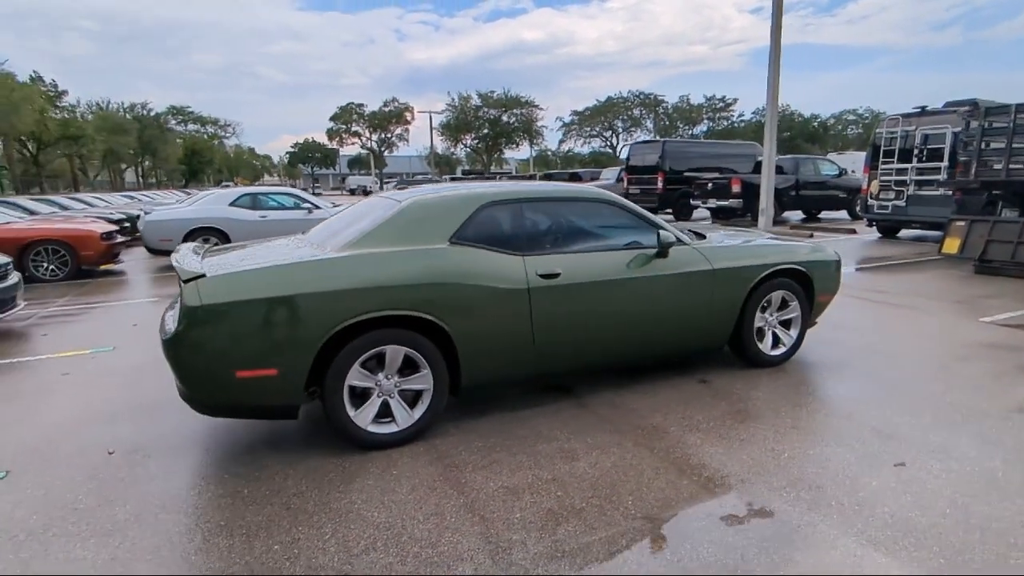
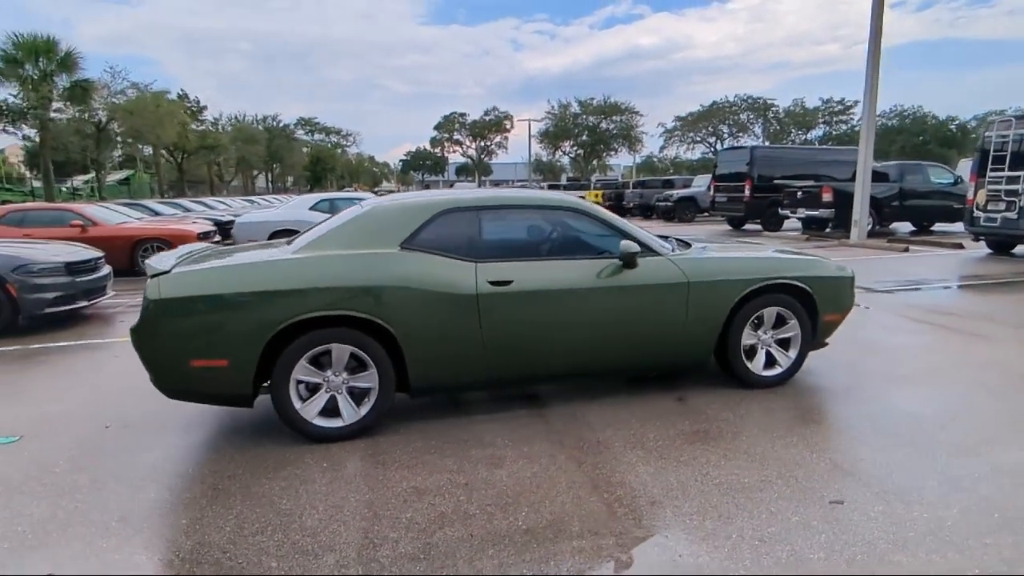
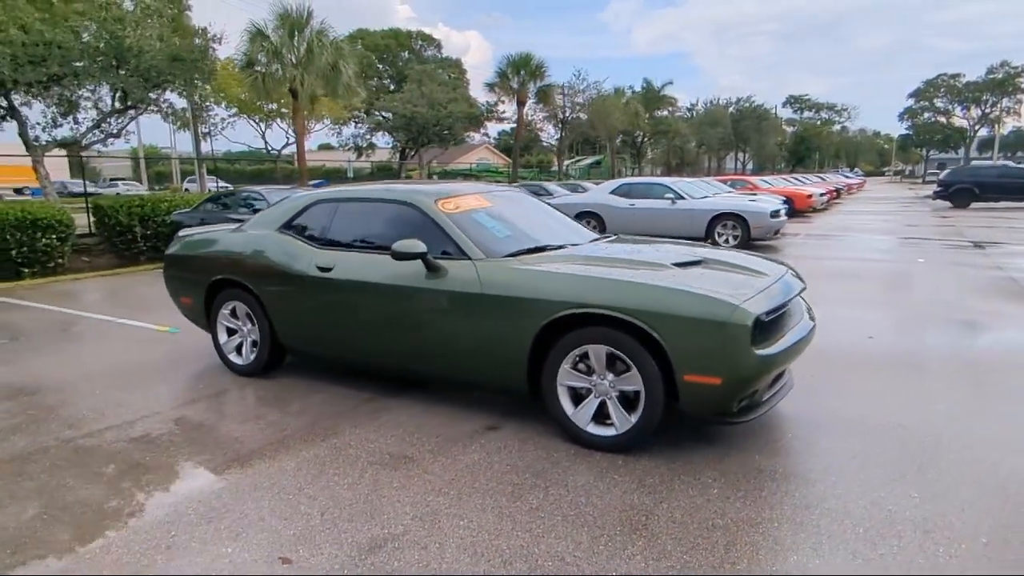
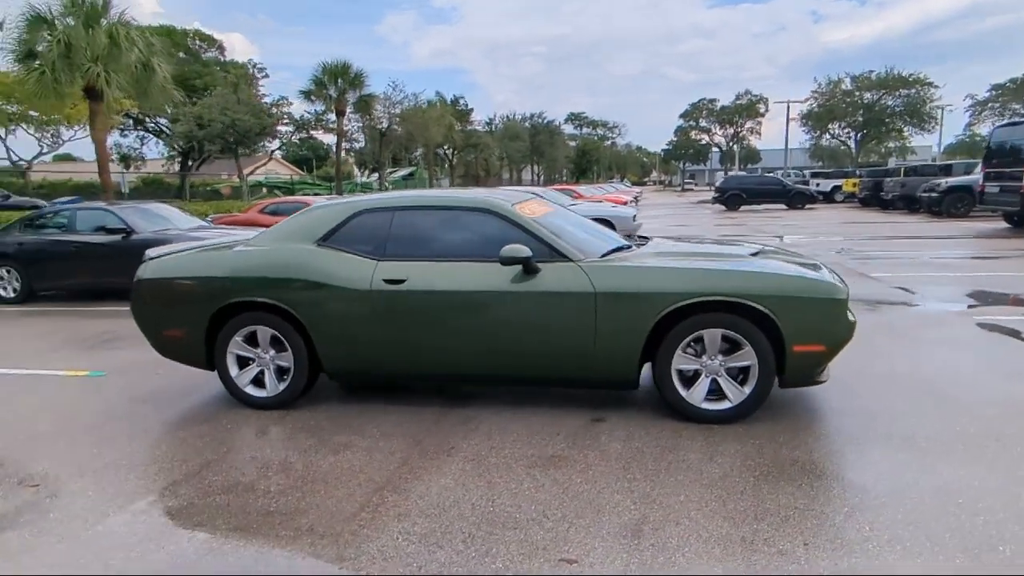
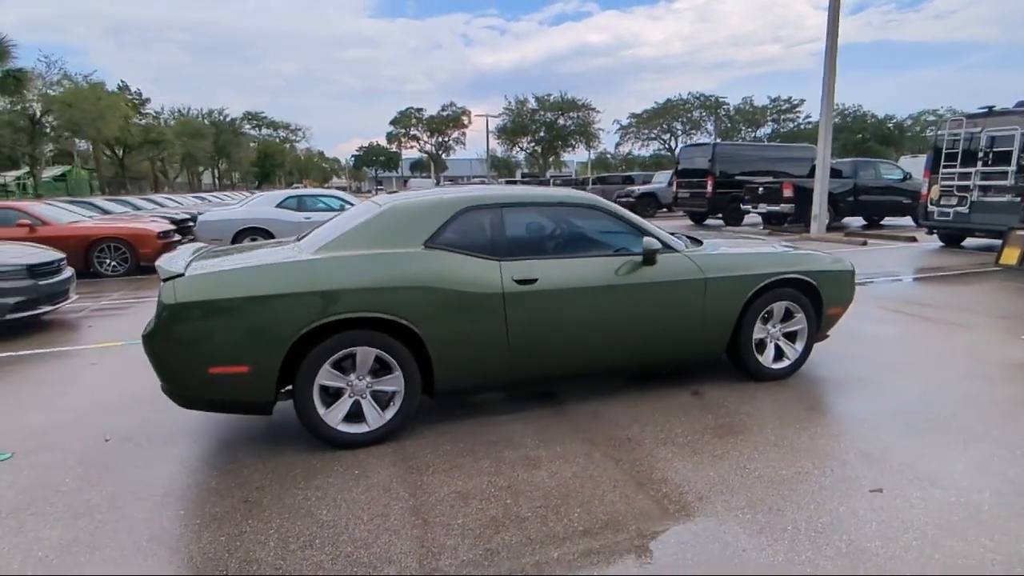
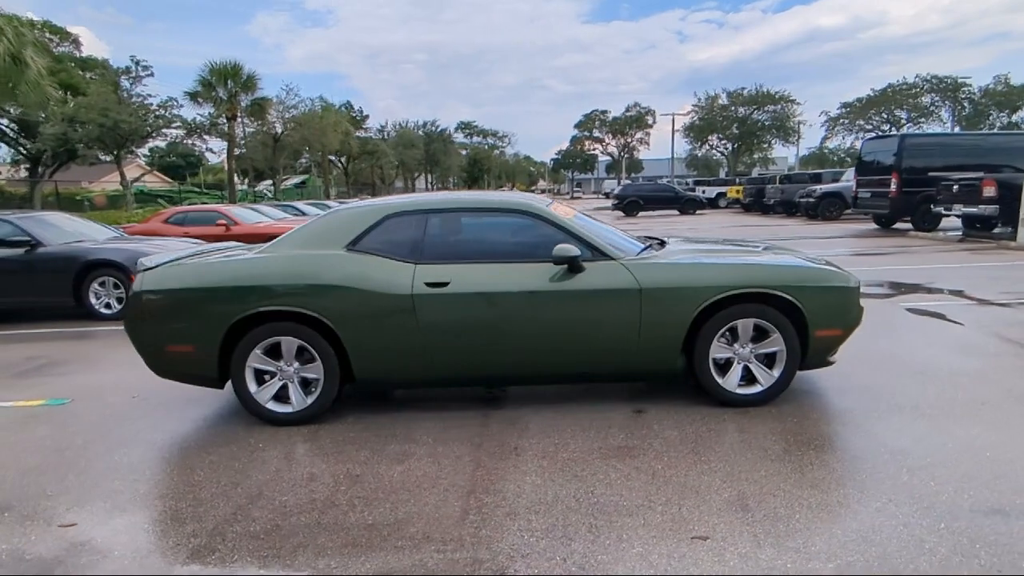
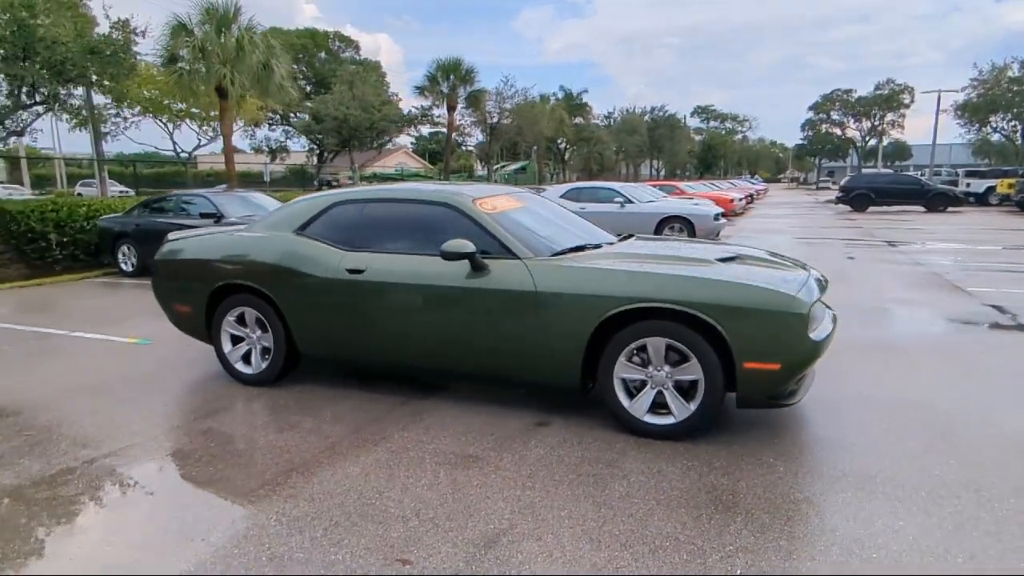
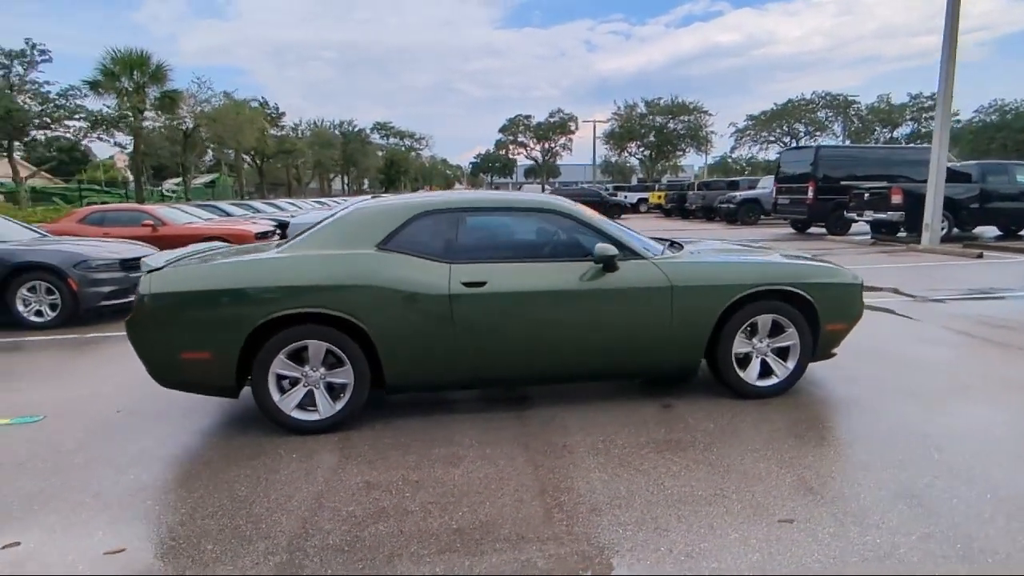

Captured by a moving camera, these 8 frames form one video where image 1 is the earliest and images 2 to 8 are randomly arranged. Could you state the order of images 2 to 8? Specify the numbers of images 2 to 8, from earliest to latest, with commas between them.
5, 2, 8, 6, 4, 7, 3
